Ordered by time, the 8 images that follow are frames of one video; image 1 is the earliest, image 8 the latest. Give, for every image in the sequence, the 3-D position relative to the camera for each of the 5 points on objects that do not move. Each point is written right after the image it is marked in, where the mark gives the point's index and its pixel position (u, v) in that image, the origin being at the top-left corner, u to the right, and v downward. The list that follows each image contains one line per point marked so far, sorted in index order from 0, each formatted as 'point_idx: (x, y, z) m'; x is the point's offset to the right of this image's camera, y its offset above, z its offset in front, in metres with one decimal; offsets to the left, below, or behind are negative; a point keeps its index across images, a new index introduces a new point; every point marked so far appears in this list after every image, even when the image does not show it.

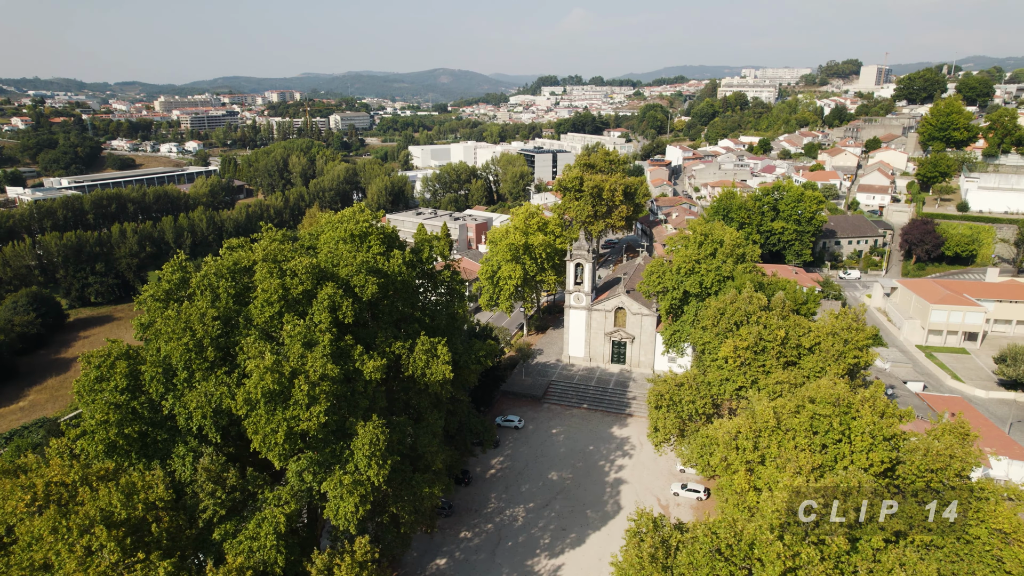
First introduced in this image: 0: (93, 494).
0: (-7.7, -3.9, +10.5) m
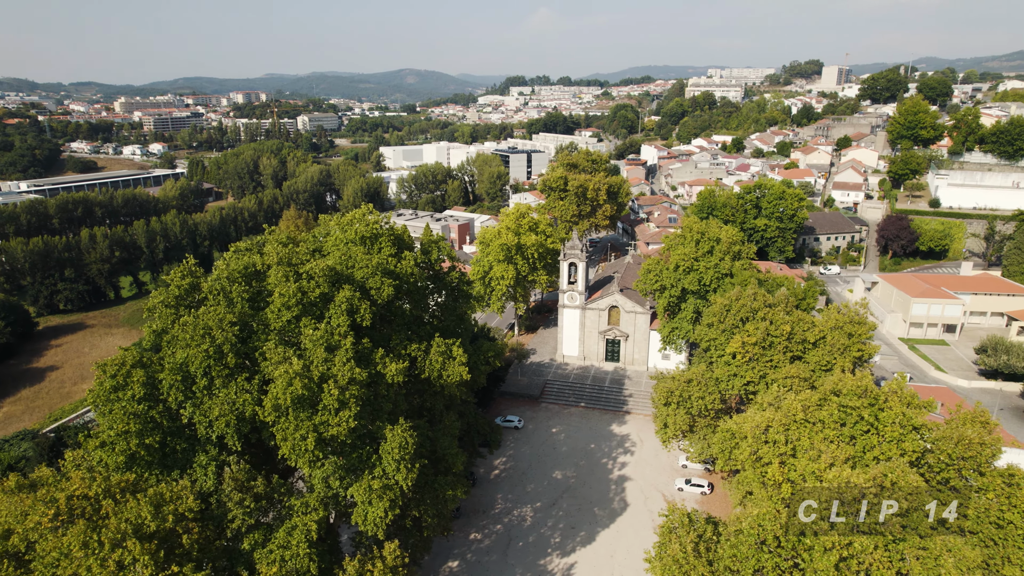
0: (-7.0, -4.0, +10.2) m
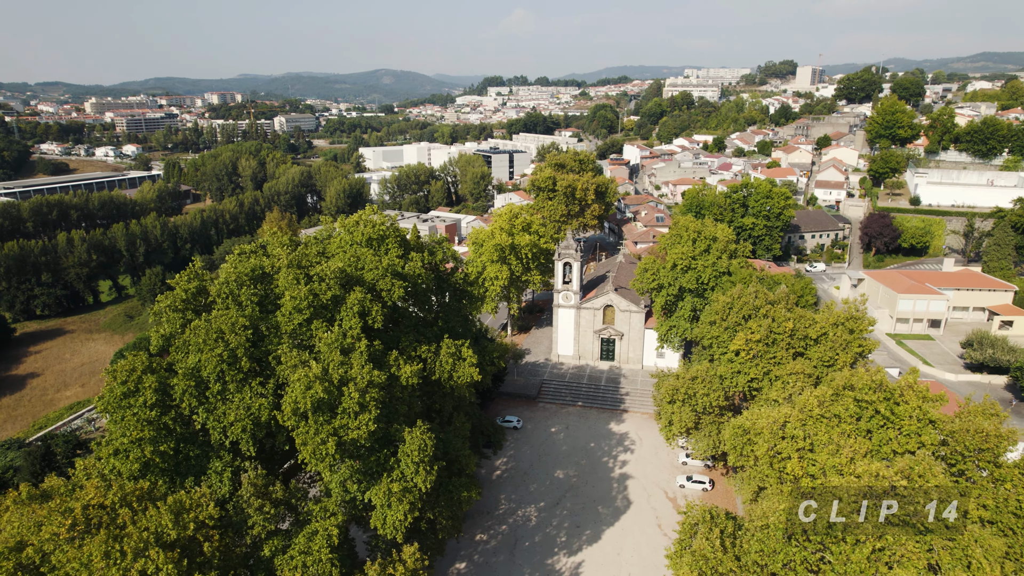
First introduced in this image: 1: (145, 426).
0: (-6.5, -4.1, +10.0) m
1: (-7.3, -2.8, +11.5) m
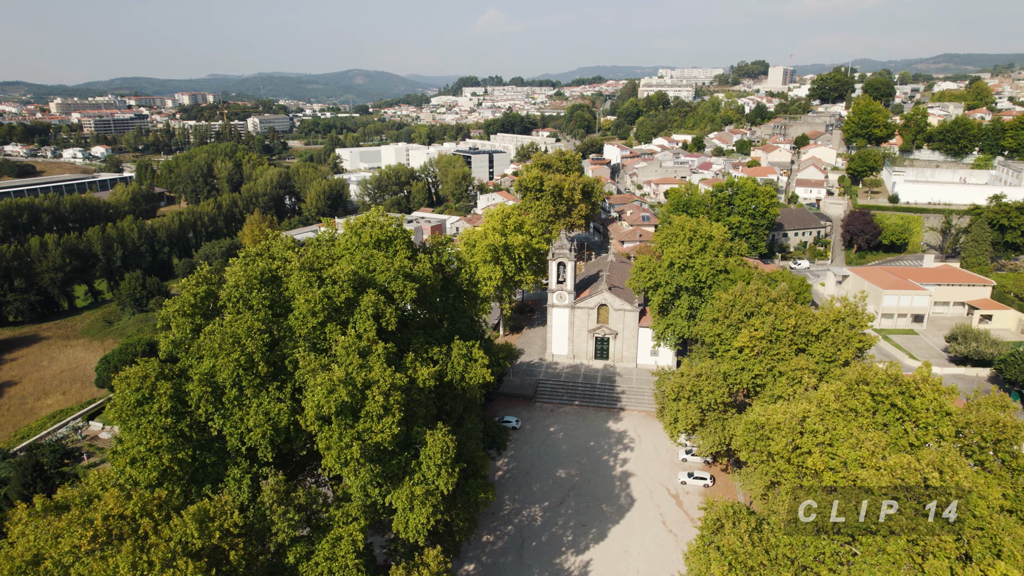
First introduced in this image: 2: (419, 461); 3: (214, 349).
0: (-6.0, -4.2, +9.8) m
1: (-6.8, -2.9, +11.2) m
2: (-2.0, -3.7, +12.2) m
3: (-6.3, -1.3, +12.1) m
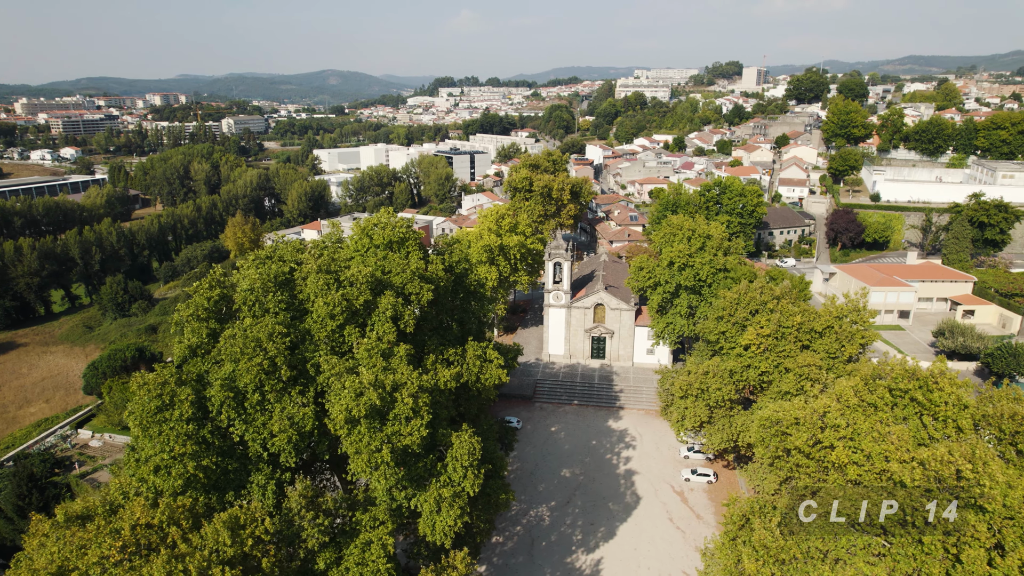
0: (-5.4, -4.2, +9.6) m
1: (-6.3, -2.9, +11.0) m
2: (-1.4, -3.7, +12.2) m
3: (-5.8, -1.4, +11.9) m
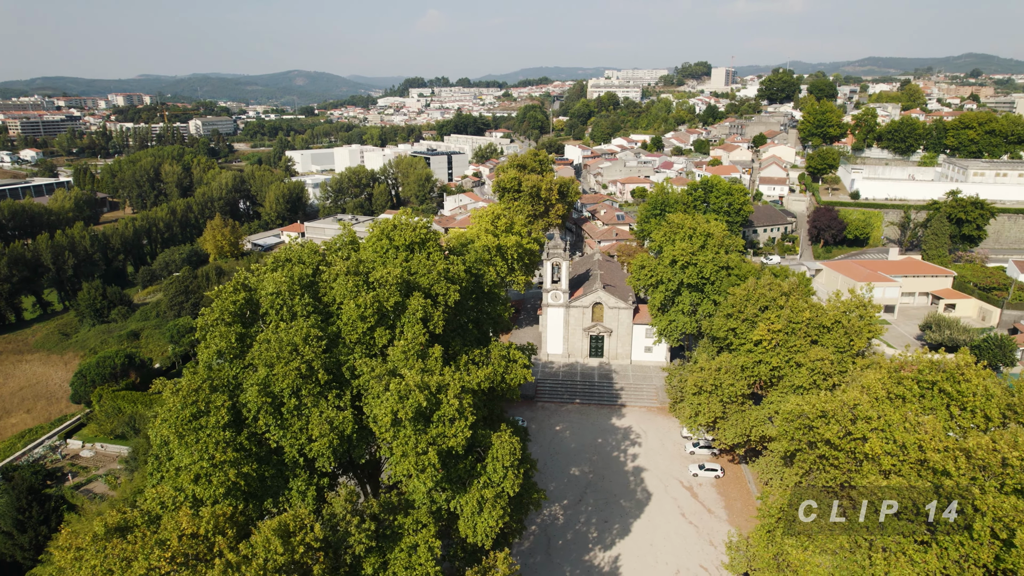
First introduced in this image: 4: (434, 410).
0: (-4.4, -4.3, +9.5) m
1: (-5.4, -3.0, +10.8) m
2: (-0.6, -3.7, +12.1) m
3: (-5.0, -1.4, +11.7) m
4: (-1.6, -2.4, +11.2) m
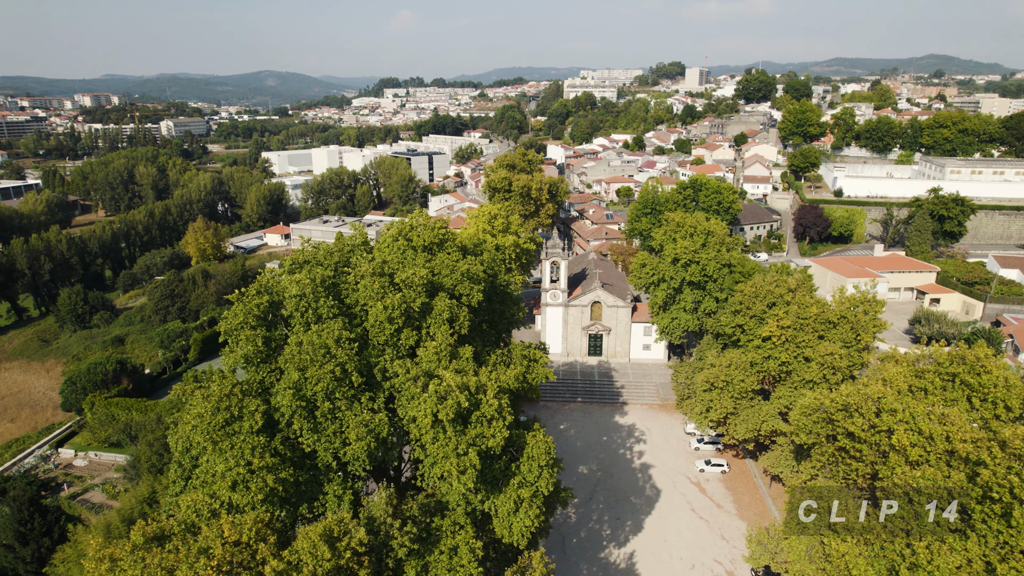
0: (-3.6, -4.3, +9.3) m
1: (-4.7, -3.1, +10.6) m
2: (+0.1, -3.7, +12.2) m
3: (-4.3, -1.5, +11.6) m
4: (-0.9, -2.4, +11.2) m
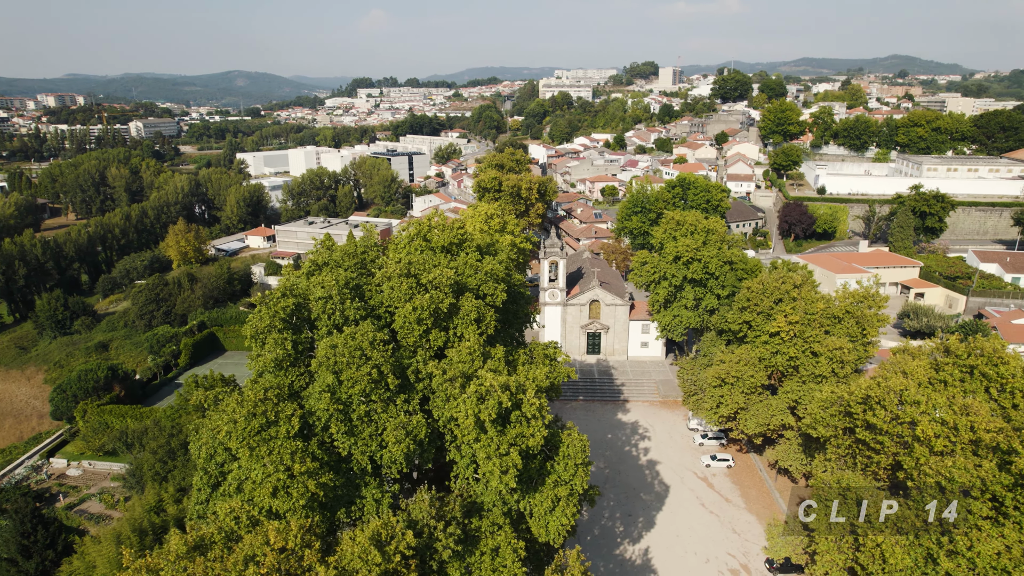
0: (-2.8, -4.4, +9.3) m
1: (-3.9, -3.1, +10.5) m
2: (+0.8, -3.7, +12.2) m
3: (-3.5, -1.5, +11.5) m
4: (-0.1, -2.4, +11.2) m
